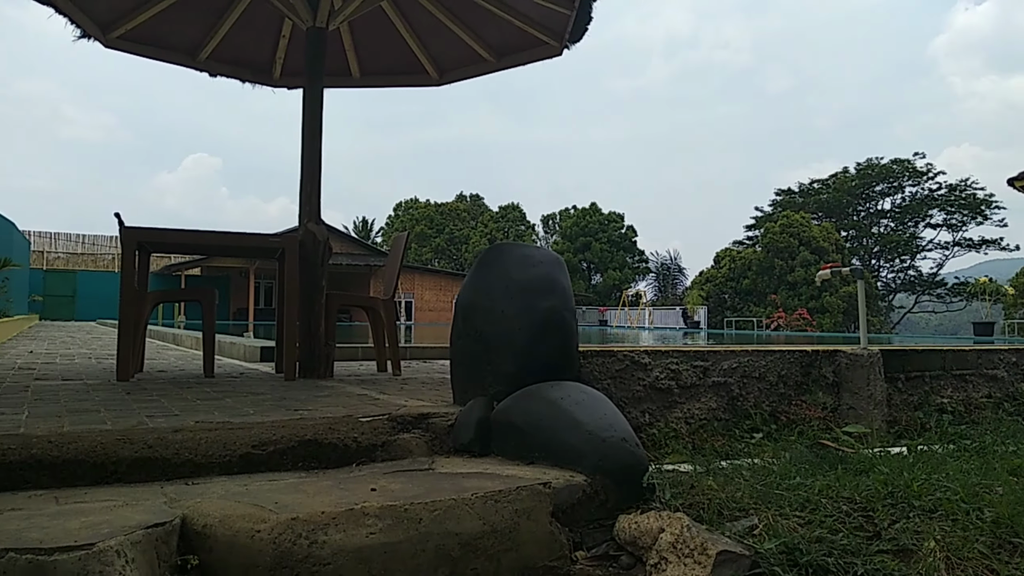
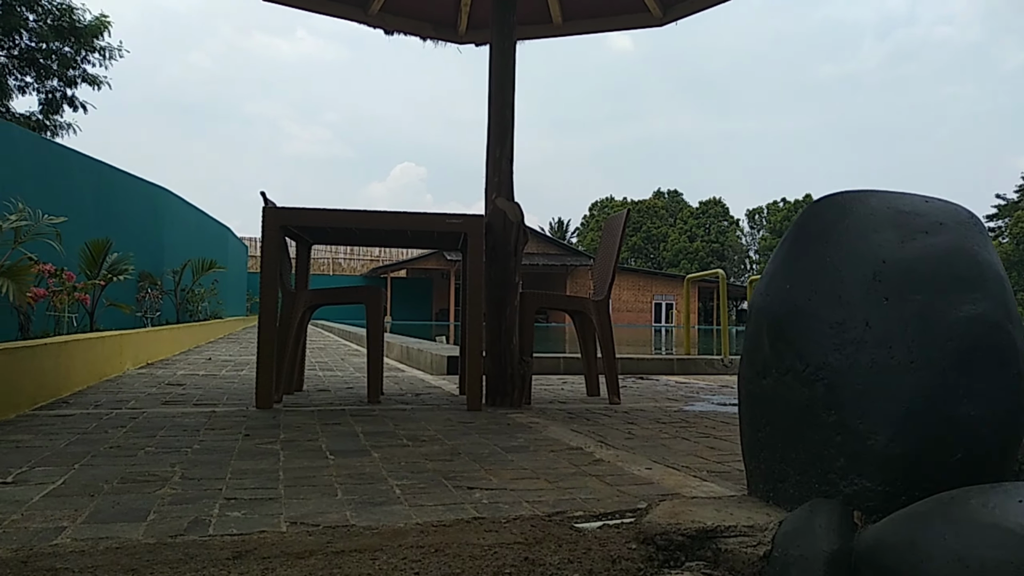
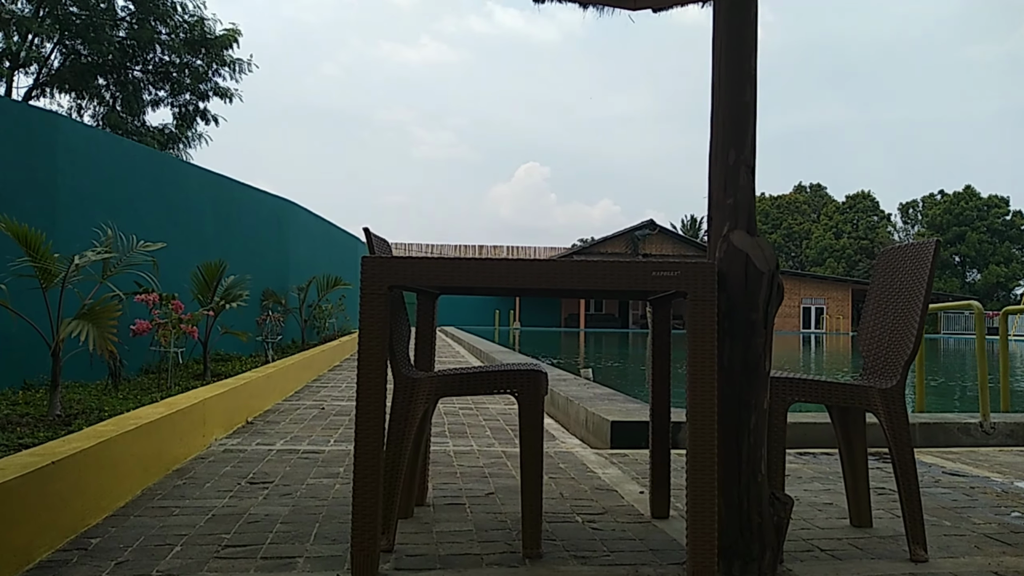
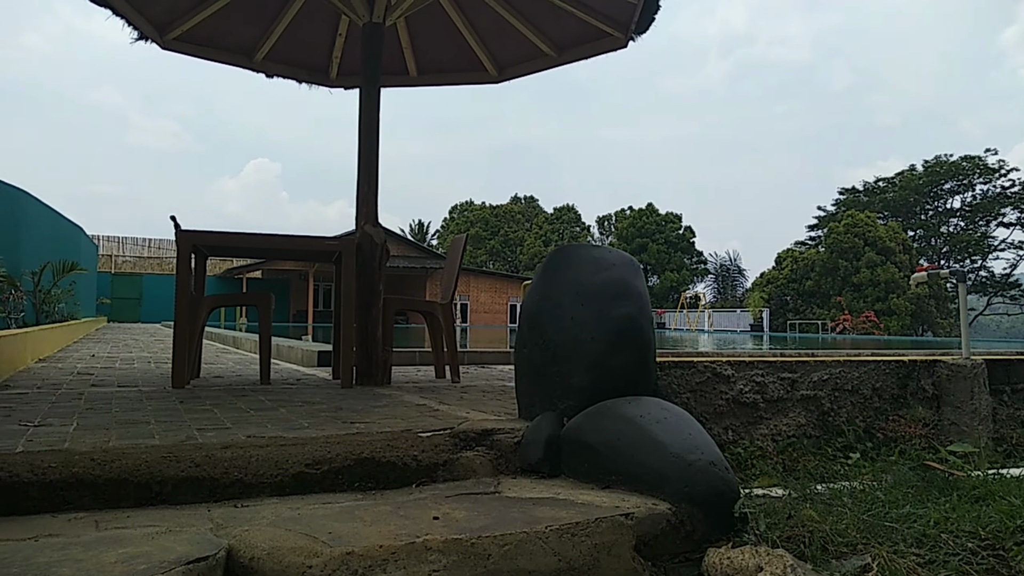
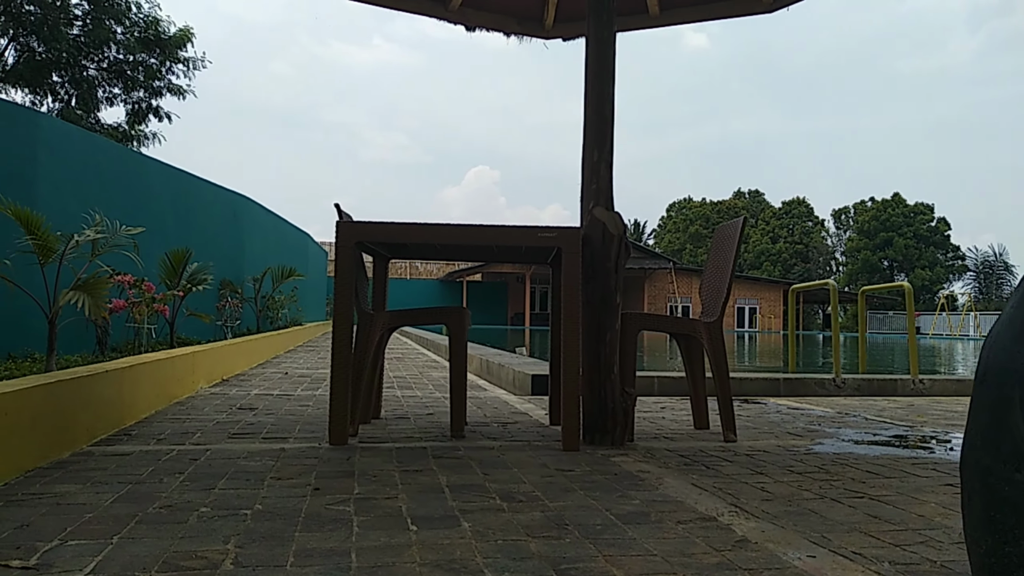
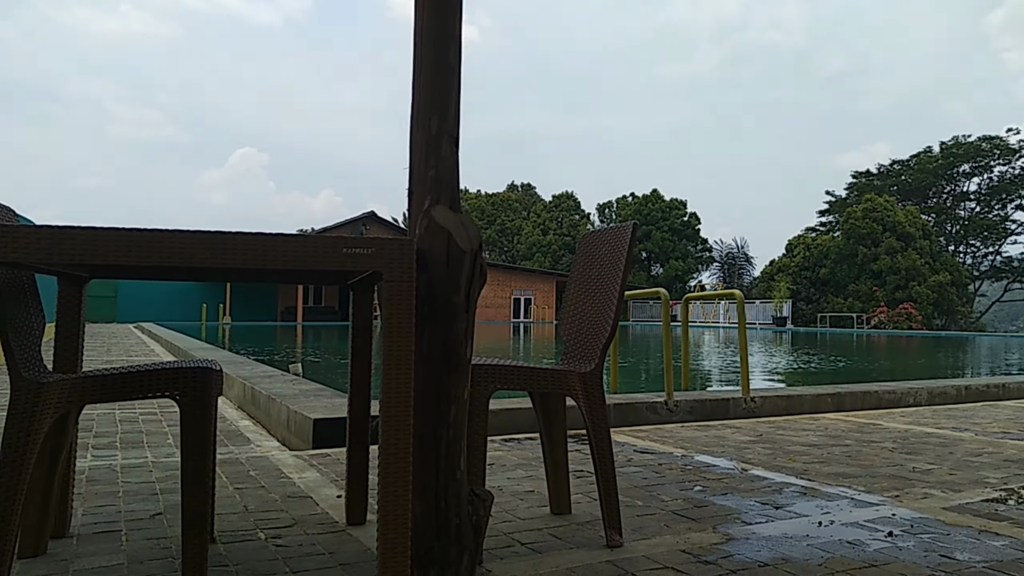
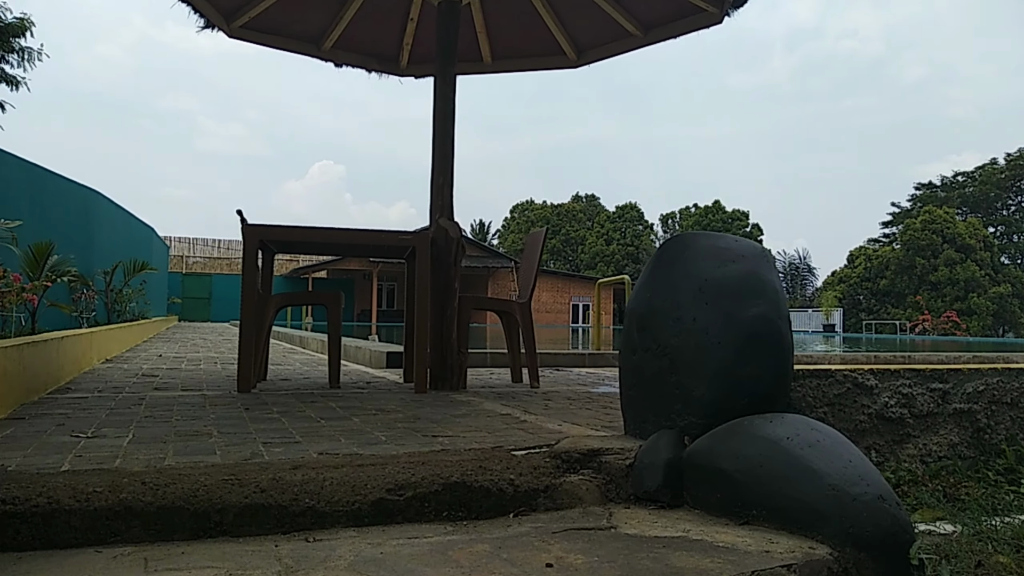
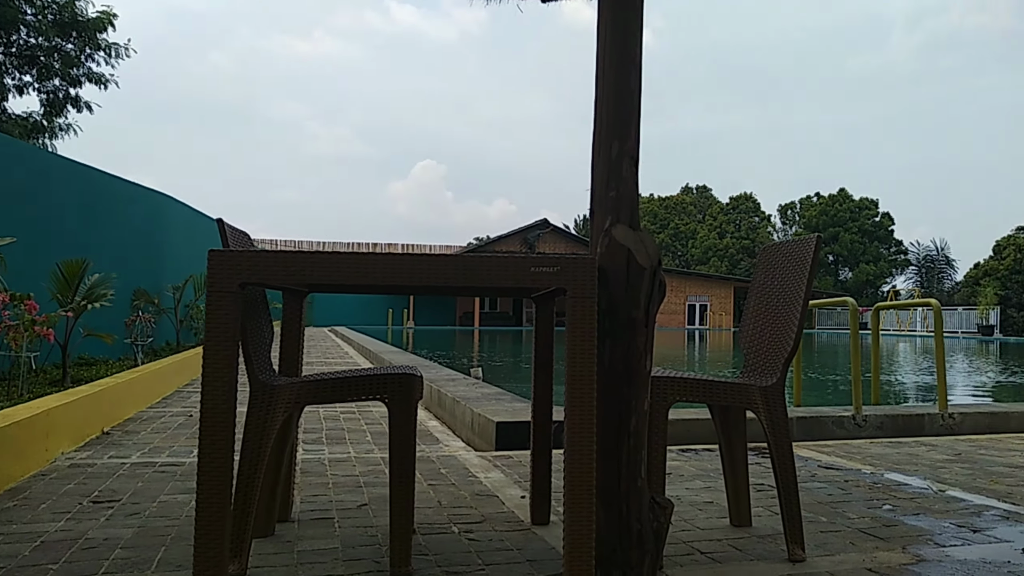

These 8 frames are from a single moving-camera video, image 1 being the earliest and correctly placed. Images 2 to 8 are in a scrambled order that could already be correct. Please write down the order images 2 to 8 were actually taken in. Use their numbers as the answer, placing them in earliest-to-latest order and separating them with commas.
4, 7, 2, 5, 3, 8, 6
